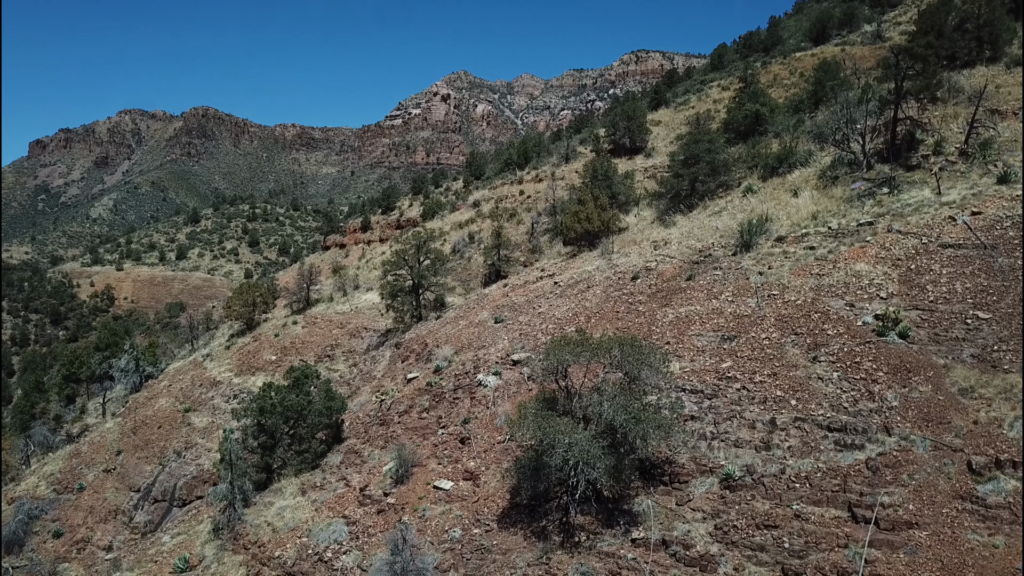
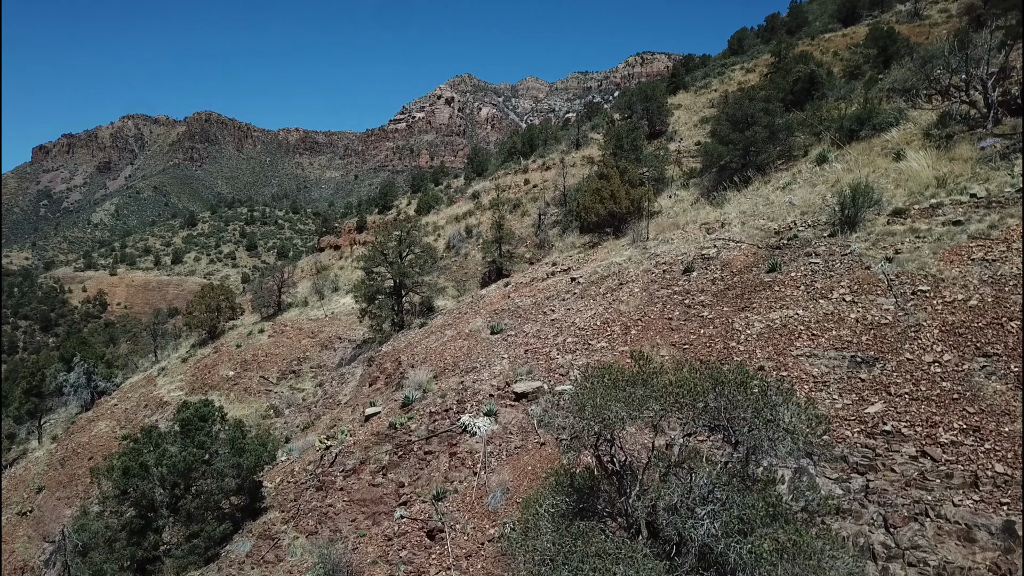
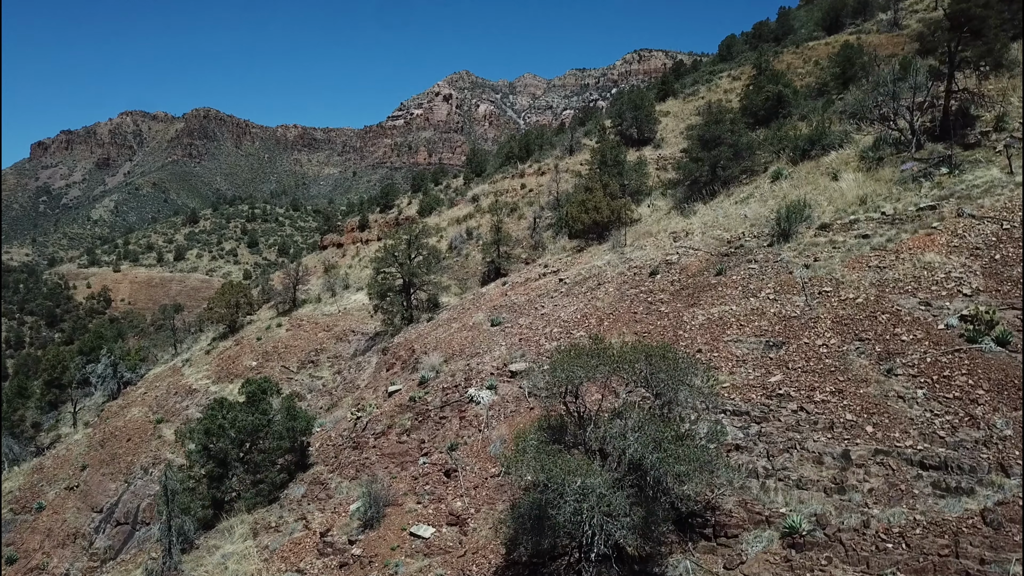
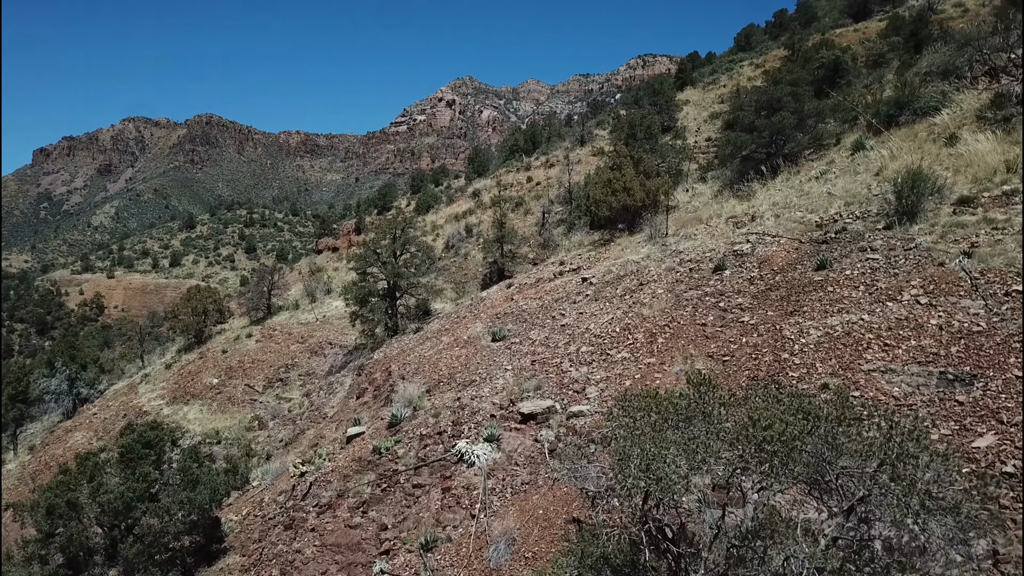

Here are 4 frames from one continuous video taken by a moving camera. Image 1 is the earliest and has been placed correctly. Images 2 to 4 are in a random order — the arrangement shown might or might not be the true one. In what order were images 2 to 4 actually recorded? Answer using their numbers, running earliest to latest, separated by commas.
3, 2, 4
